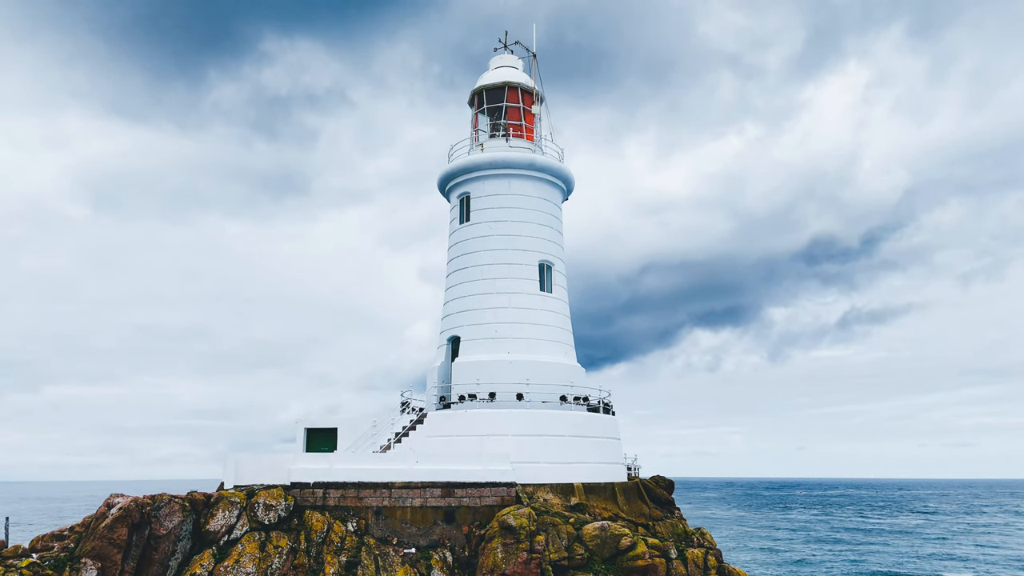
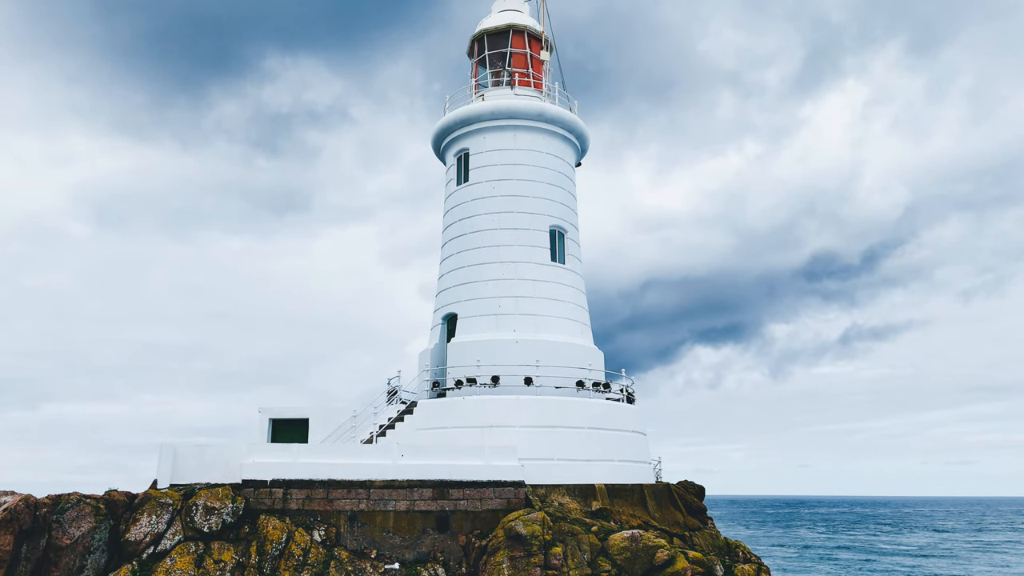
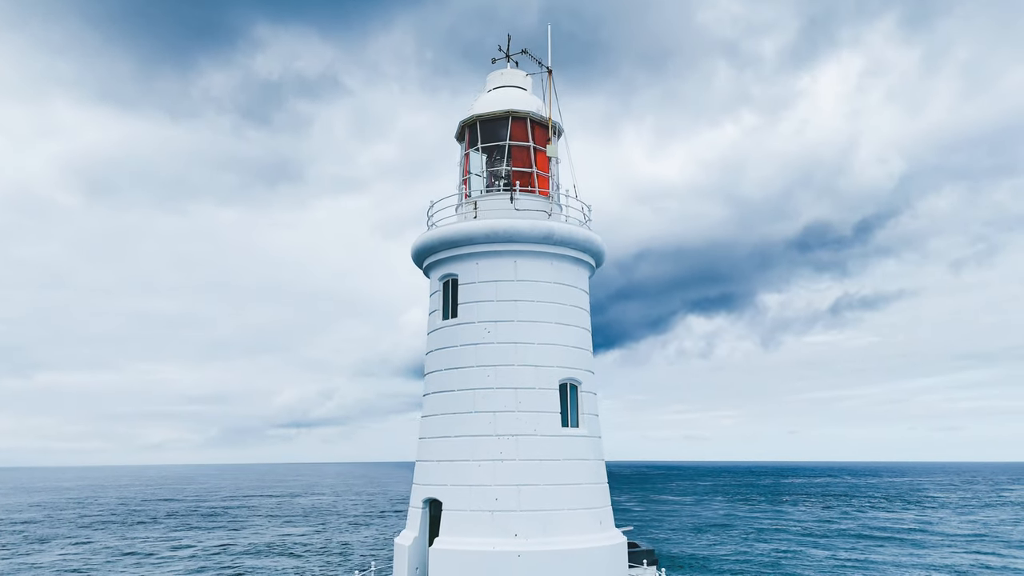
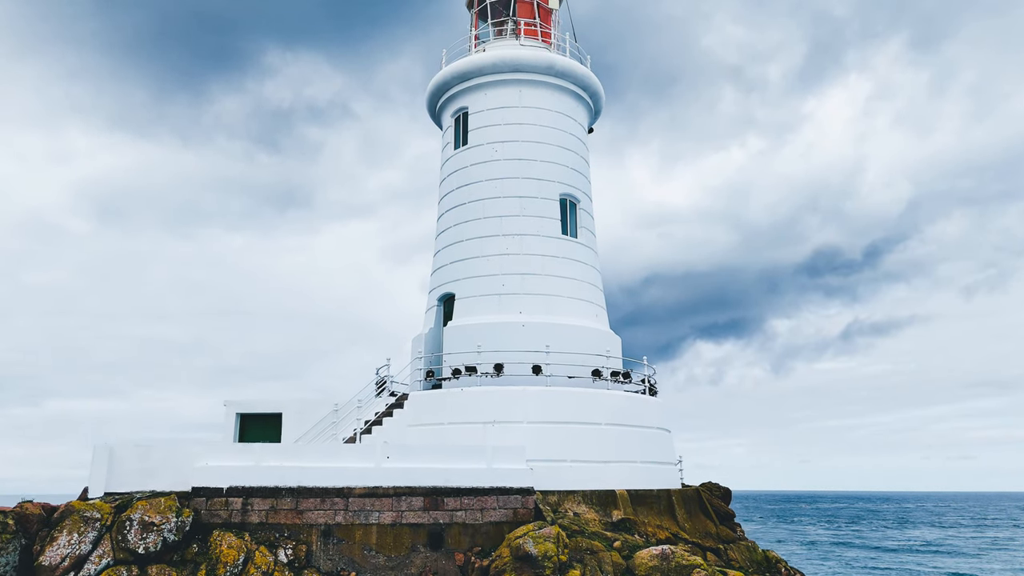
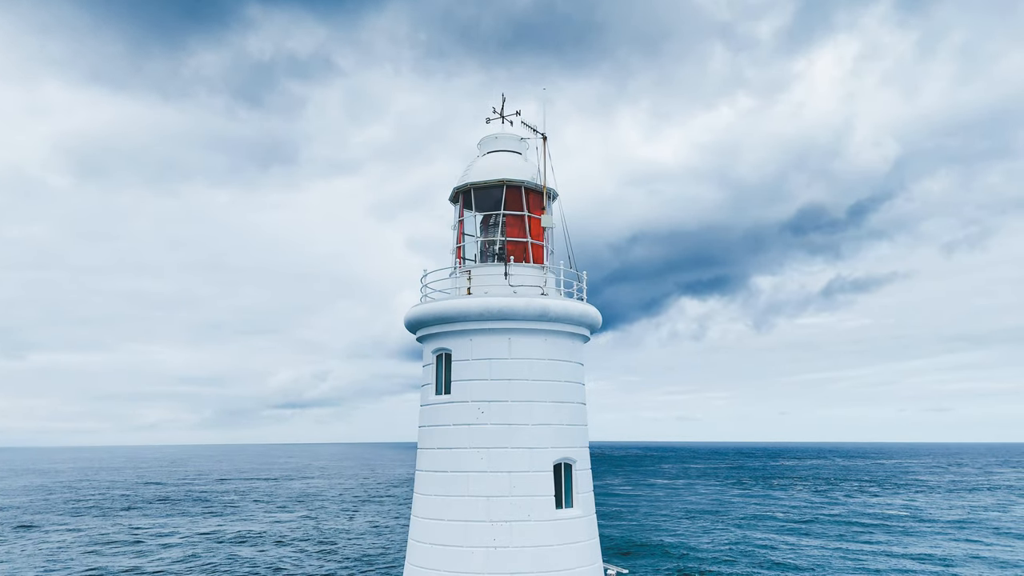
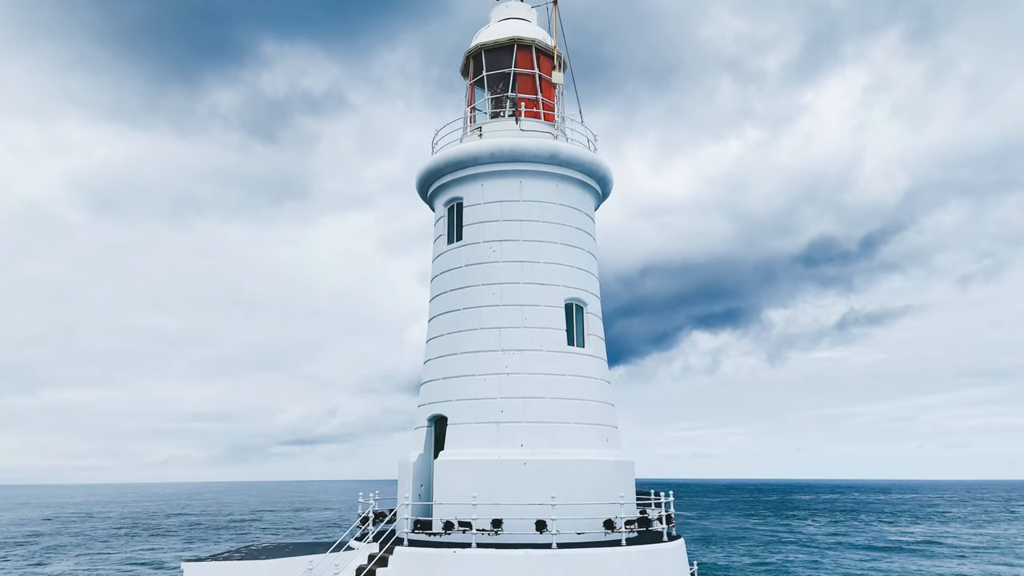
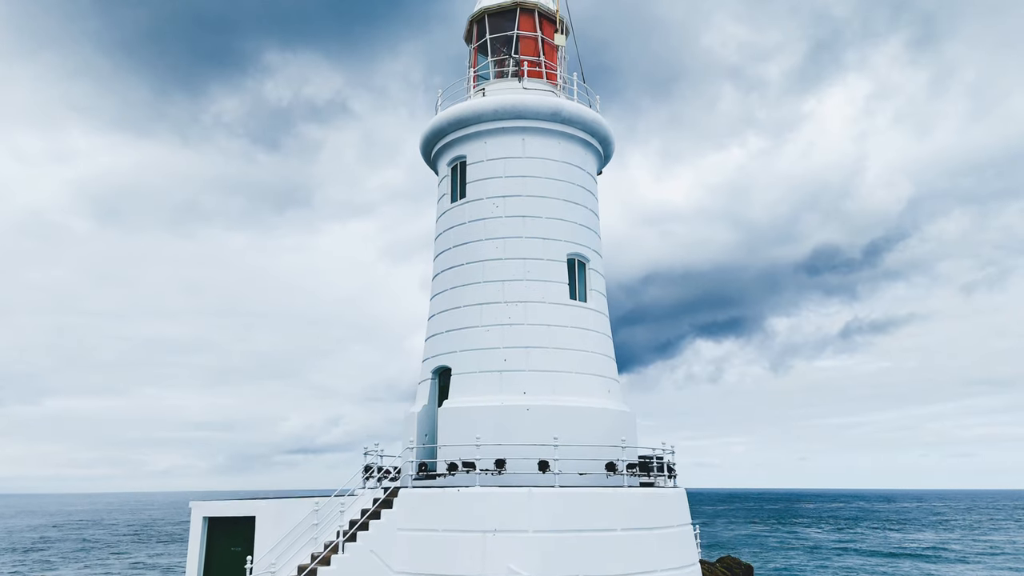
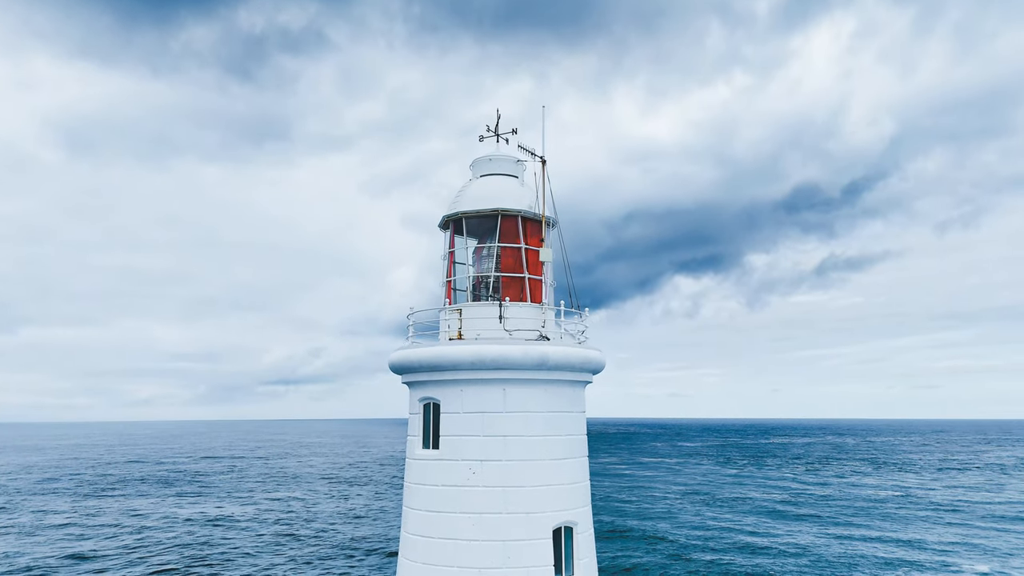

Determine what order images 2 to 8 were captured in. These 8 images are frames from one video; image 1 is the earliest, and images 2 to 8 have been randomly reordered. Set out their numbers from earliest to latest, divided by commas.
2, 4, 7, 6, 3, 5, 8
